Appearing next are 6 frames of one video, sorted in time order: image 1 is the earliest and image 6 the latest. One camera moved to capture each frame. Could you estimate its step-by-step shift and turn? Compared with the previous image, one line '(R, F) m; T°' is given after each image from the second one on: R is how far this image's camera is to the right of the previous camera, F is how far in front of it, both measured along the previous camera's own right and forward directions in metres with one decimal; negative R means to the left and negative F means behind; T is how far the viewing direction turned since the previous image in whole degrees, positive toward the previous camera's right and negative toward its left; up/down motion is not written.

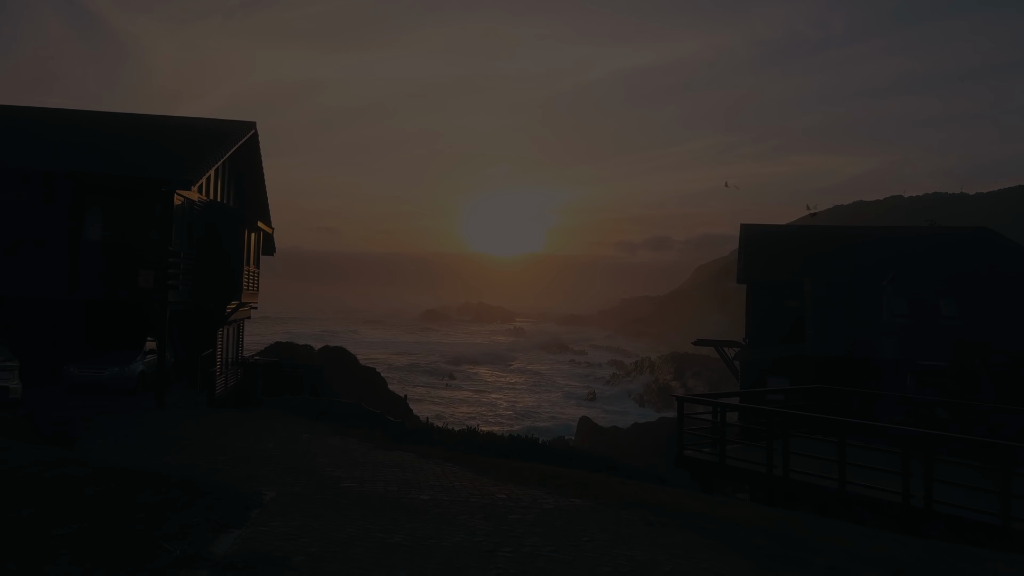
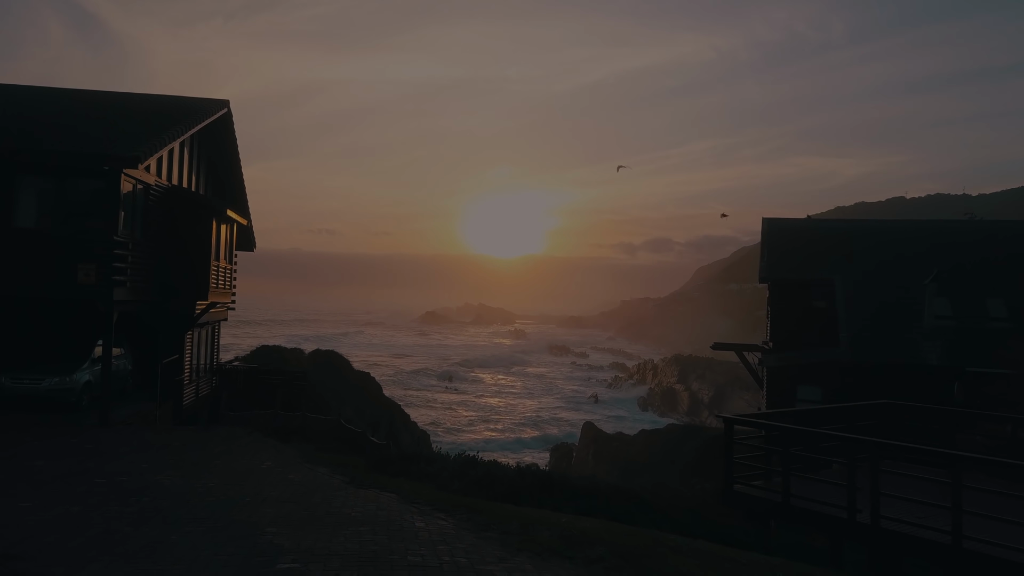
(-0.1, +1.6) m; 0°
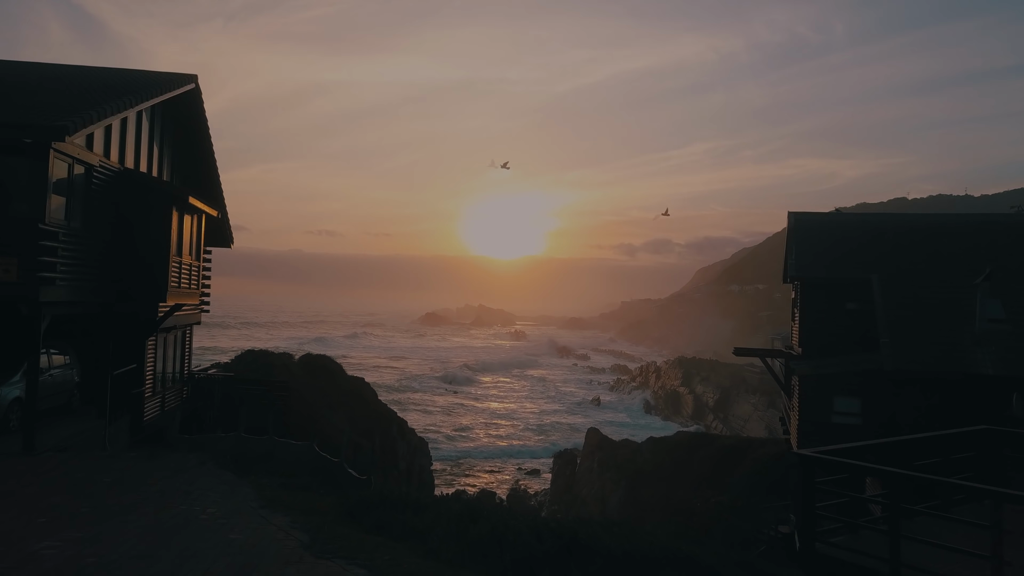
(-0.1, +1.6) m; 0°
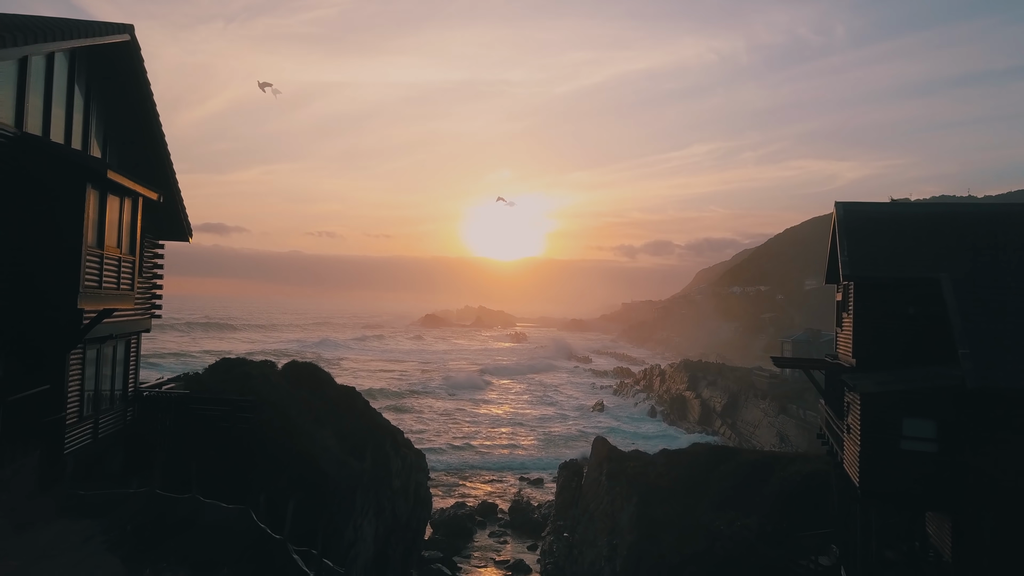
(-0.2, +2.3) m; 0°
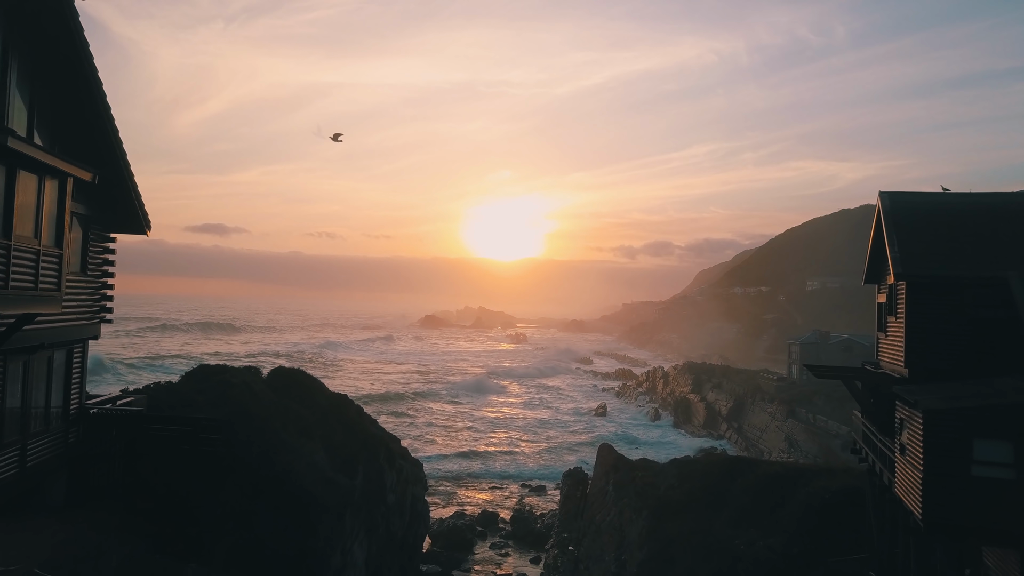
(-0.1, +1.7) m; 0°
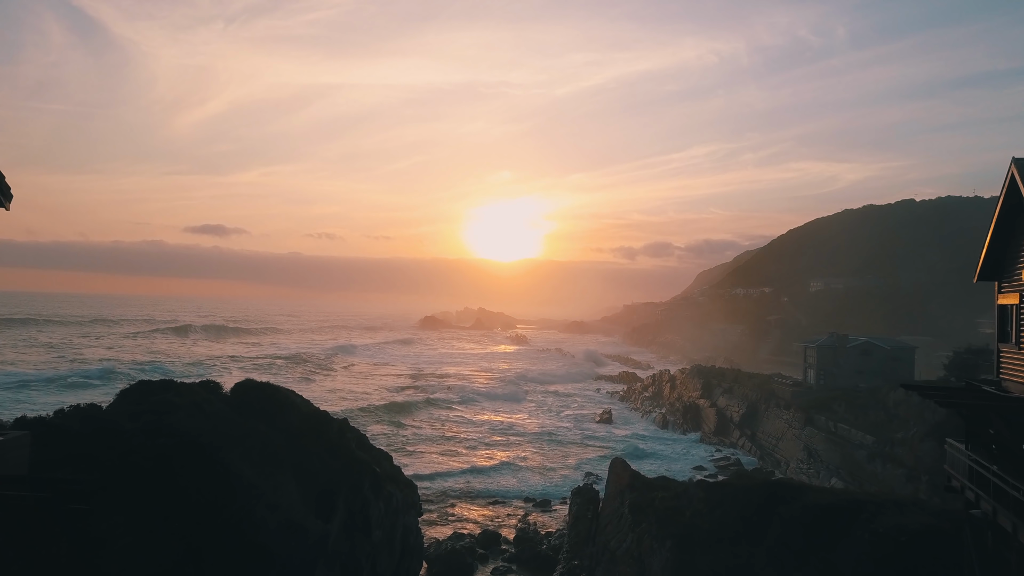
(-0.3, +3.4) m; 0°
